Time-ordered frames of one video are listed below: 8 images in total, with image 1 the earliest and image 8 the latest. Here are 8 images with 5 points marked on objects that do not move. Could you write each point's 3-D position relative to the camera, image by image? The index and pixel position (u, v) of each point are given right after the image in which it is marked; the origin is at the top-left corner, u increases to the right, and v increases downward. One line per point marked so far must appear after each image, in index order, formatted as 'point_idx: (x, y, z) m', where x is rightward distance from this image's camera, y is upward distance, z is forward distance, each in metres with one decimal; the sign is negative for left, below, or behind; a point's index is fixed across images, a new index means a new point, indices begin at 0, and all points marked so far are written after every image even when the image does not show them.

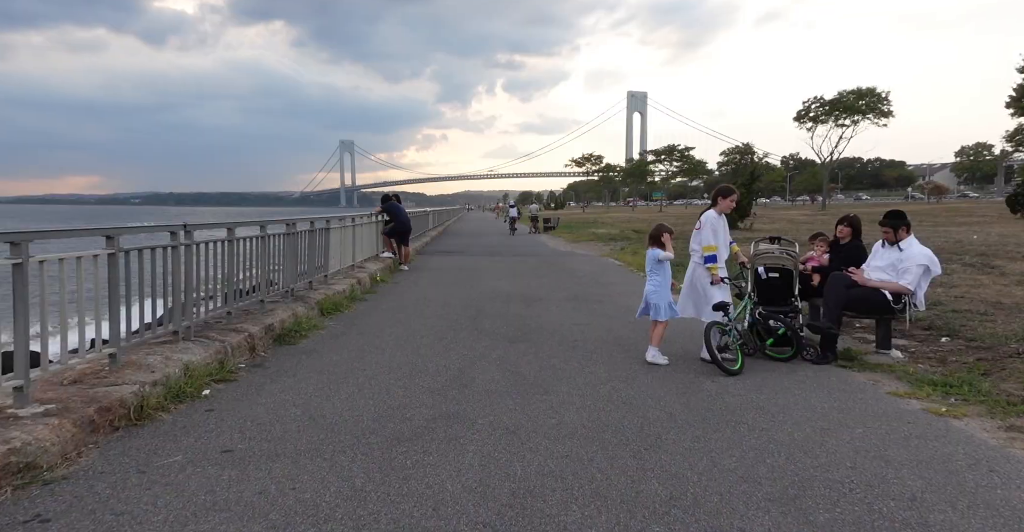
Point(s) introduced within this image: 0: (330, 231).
0: (-3.0, +0.6, +10.3) m
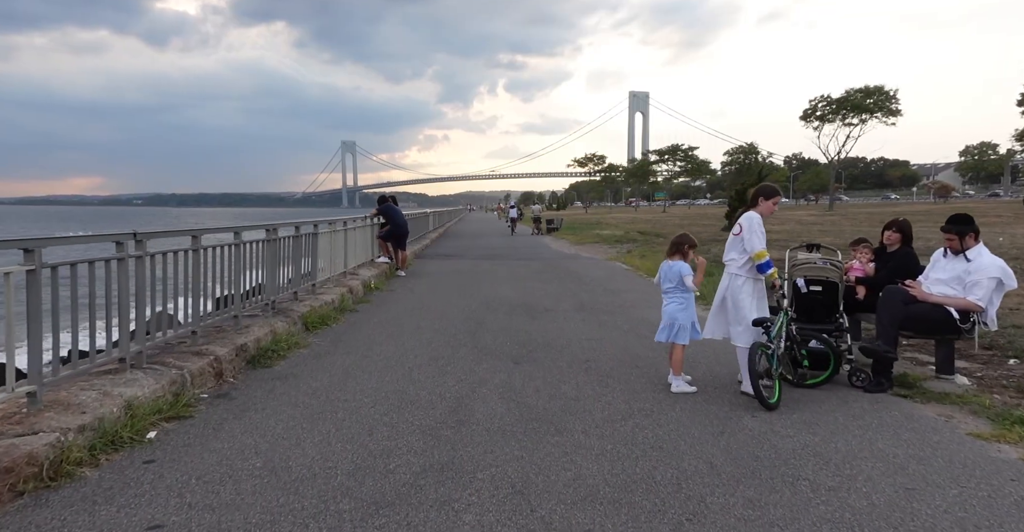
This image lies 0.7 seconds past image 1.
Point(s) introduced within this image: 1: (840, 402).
0: (-2.9, +0.4, +9.5) m
1: (+2.4, -1.0, +4.7) m
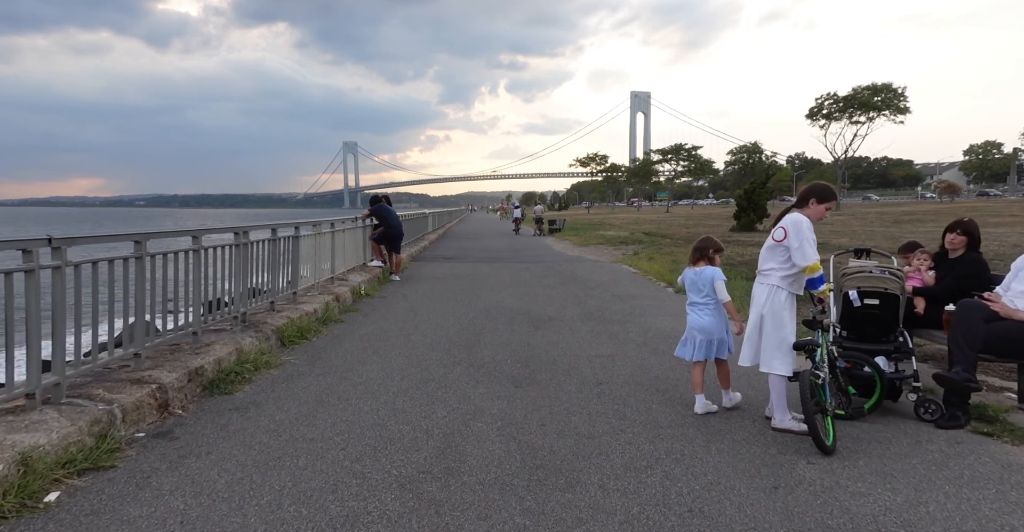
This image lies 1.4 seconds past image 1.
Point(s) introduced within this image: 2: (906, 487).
0: (-2.9, +0.4, +8.7) m
1: (+2.4, -1.1, +3.9) m
2: (+2.0, -1.1, +3.3) m
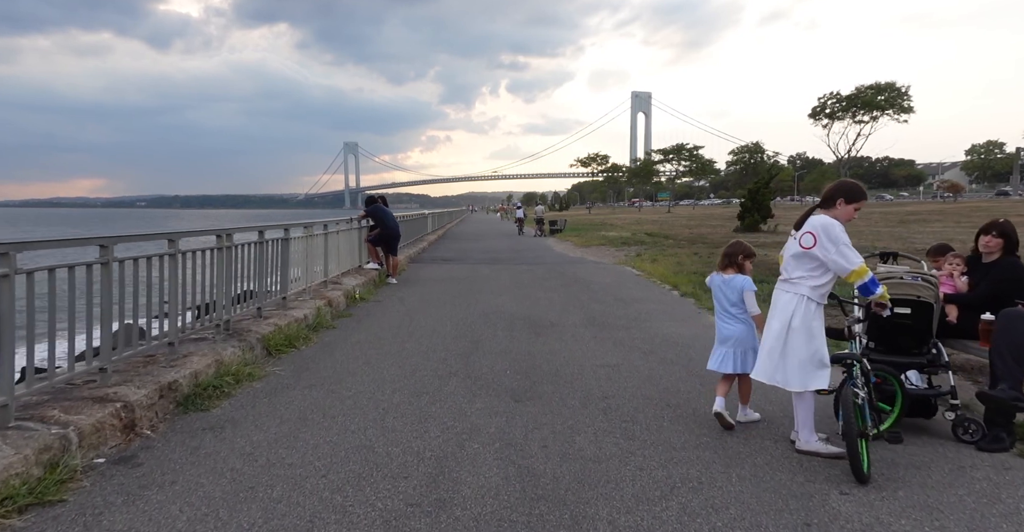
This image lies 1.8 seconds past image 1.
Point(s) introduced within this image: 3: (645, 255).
0: (-2.9, +0.3, +8.3) m
1: (+2.4, -1.1, +3.5) m
2: (+2.0, -1.2, +2.9) m
3: (+4.0, +0.3, +19.0) m
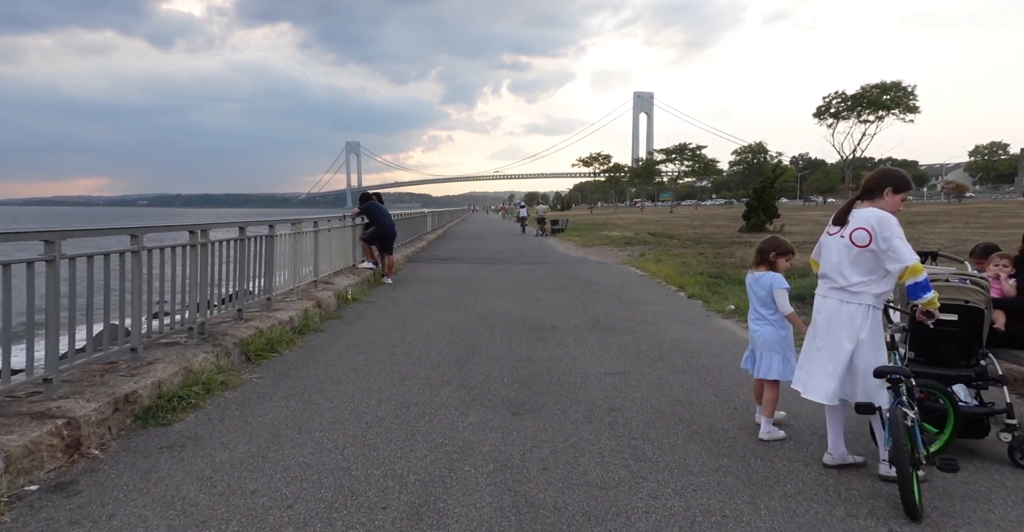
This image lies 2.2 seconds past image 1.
0: (-2.9, +0.3, +7.9) m
1: (+2.4, -1.1, +3.0) m
2: (+2.0, -1.2, +2.4) m
3: (+4.0, +0.3, +18.5) m
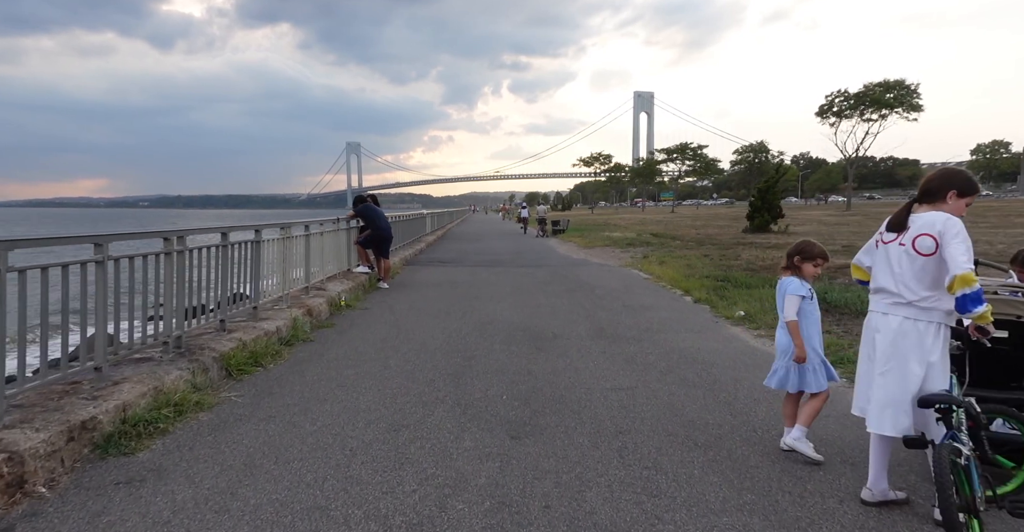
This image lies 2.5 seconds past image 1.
0: (-2.9, +0.3, +7.5) m
1: (+2.4, -1.2, +2.6) m
2: (+2.0, -1.2, +2.0) m
3: (+4.0, +0.3, +18.1) m
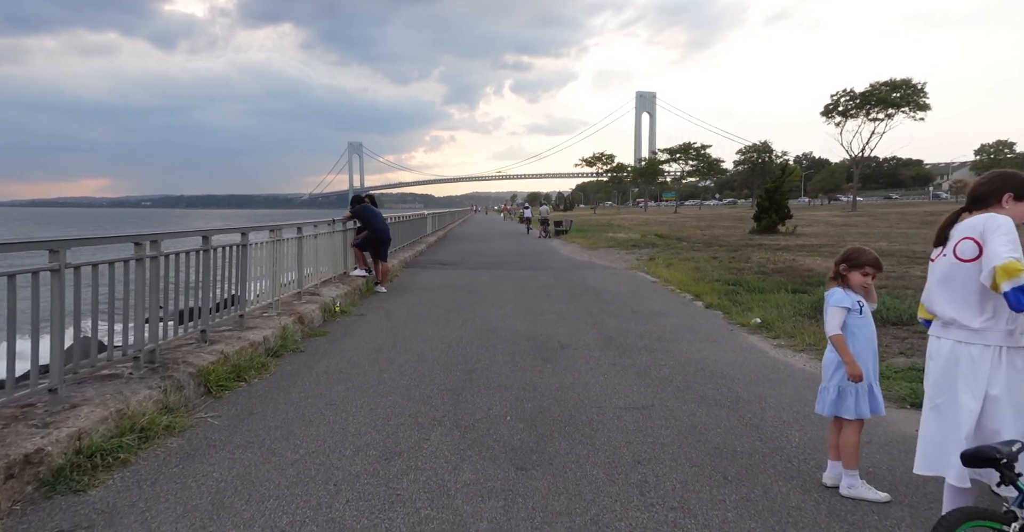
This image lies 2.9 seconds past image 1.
0: (-2.9, +0.2, +7.0) m
1: (+2.4, -1.2, +2.2) m
2: (+2.0, -1.3, +1.5) m
3: (+4.1, +0.2, +17.7) m
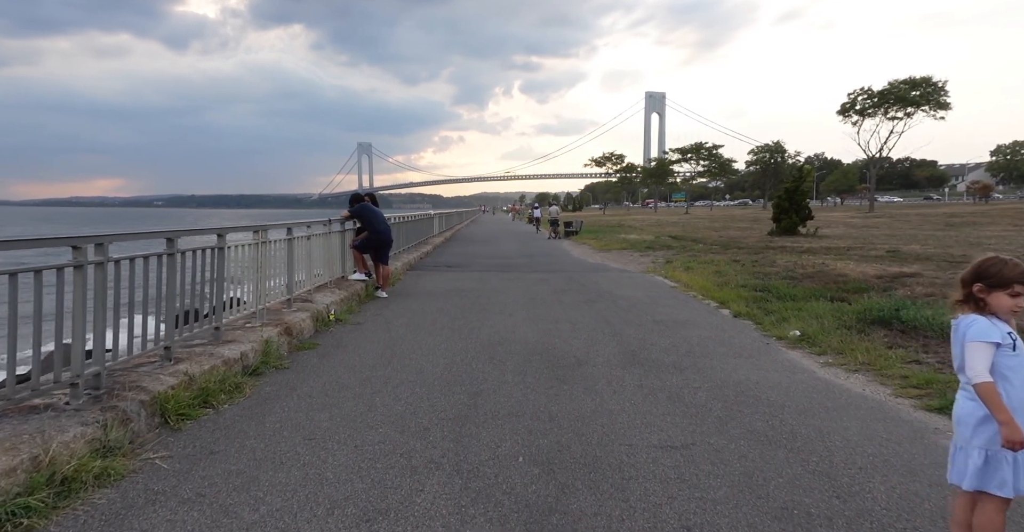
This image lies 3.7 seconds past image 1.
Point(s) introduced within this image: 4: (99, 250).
0: (-2.8, +0.1, +6.2) m
1: (+2.5, -1.3, +1.3) m
2: (+2.0, -1.4, +0.7) m
3: (+4.3, +0.1, +16.8) m
4: (-2.7, +0.1, +4.3) m
